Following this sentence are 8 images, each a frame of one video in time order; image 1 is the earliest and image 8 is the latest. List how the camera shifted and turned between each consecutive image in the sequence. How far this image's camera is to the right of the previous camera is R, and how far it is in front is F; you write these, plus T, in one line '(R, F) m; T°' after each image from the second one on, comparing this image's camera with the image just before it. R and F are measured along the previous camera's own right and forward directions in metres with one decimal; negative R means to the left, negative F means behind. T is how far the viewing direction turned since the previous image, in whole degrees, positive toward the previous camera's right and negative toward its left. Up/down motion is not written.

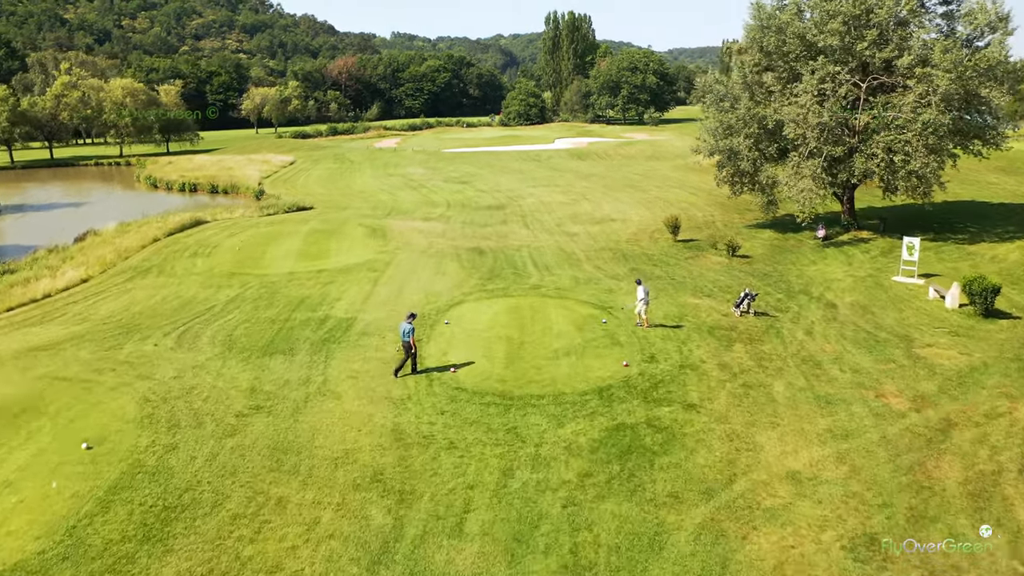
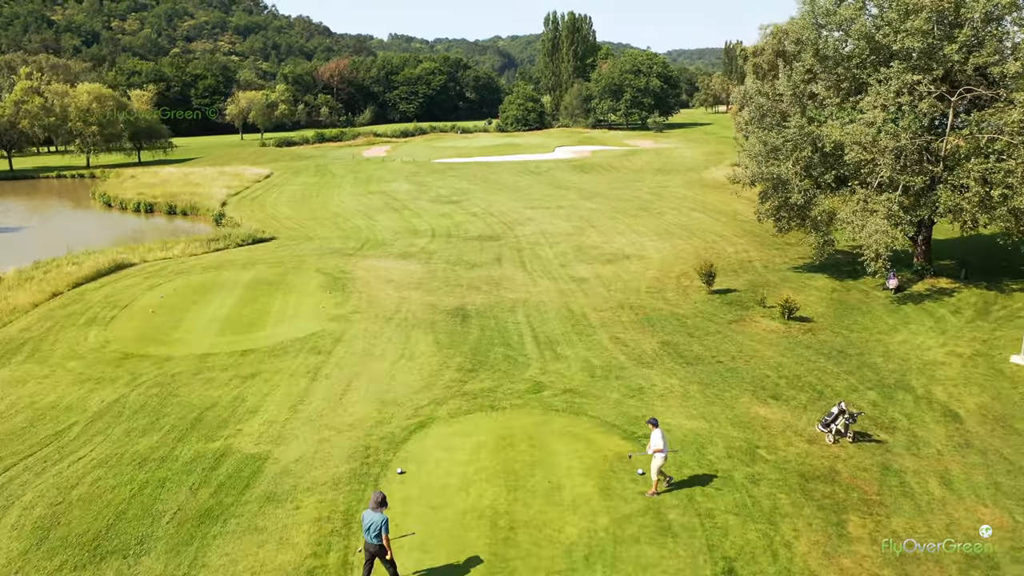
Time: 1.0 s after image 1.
(+0.1, +5.1) m; 0°
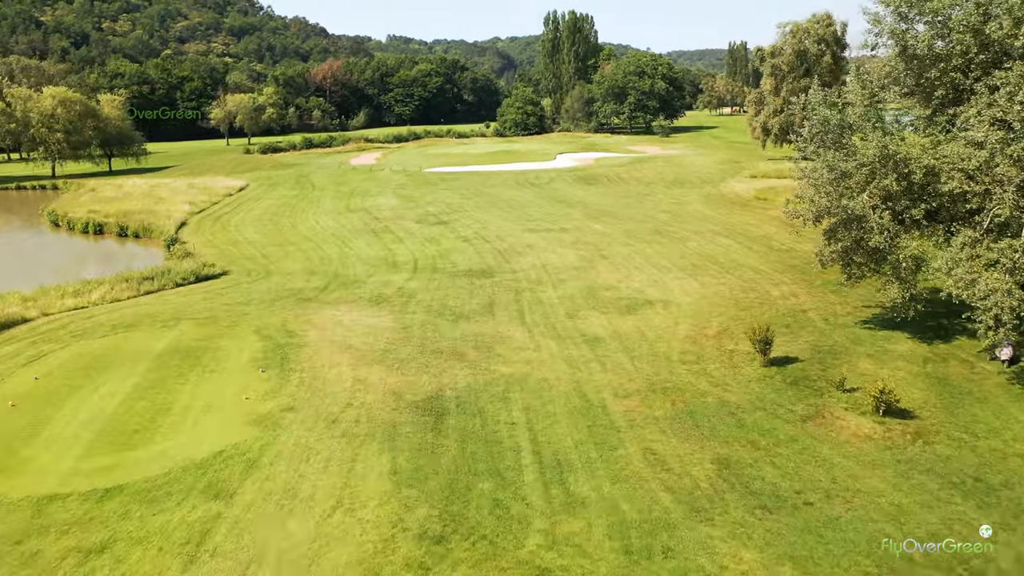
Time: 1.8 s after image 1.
(+0.1, +4.8) m; 0°
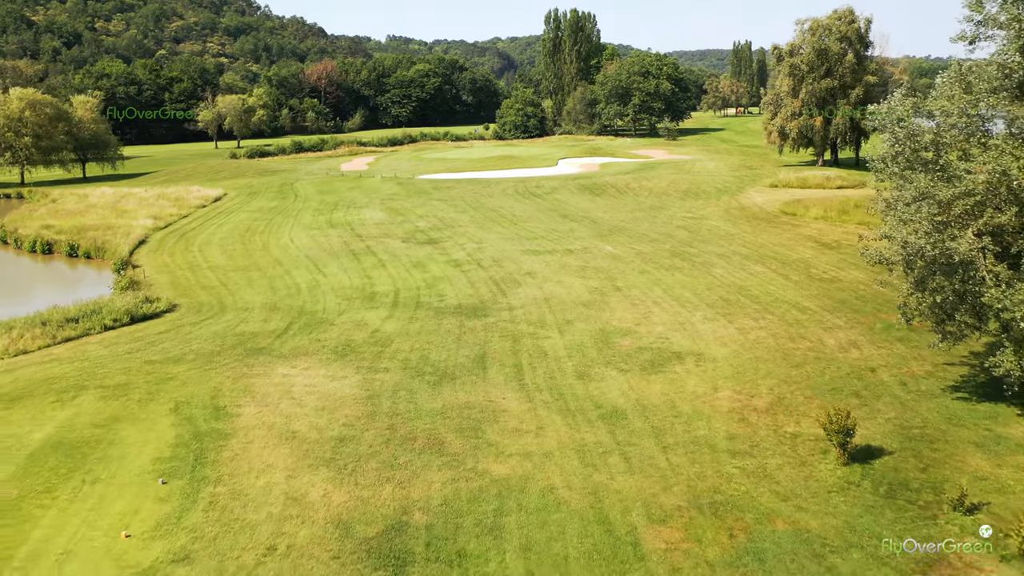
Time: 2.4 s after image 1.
(+0.1, +3.9) m; 0°
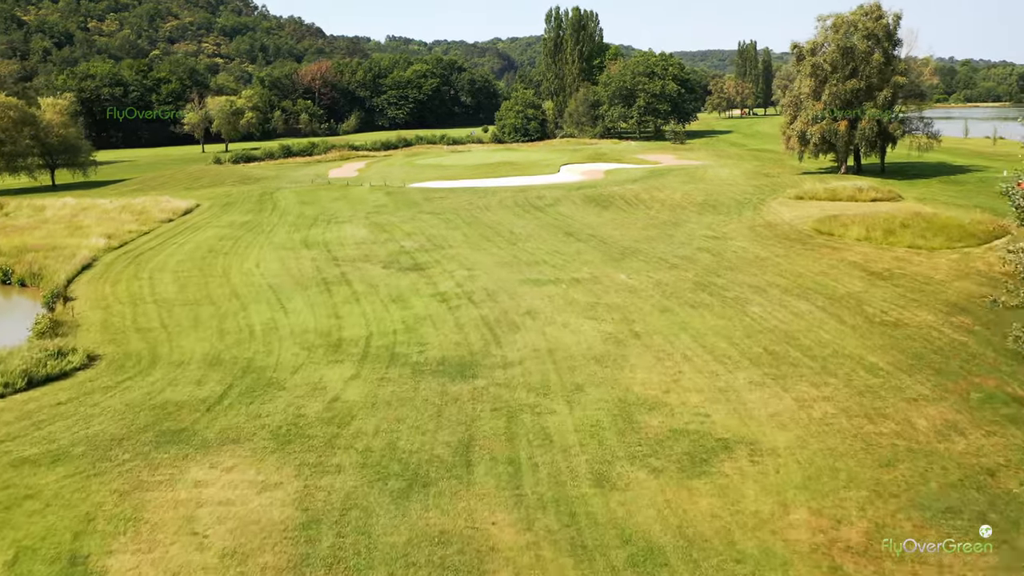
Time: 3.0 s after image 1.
(+0.1, +4.1) m; 0°
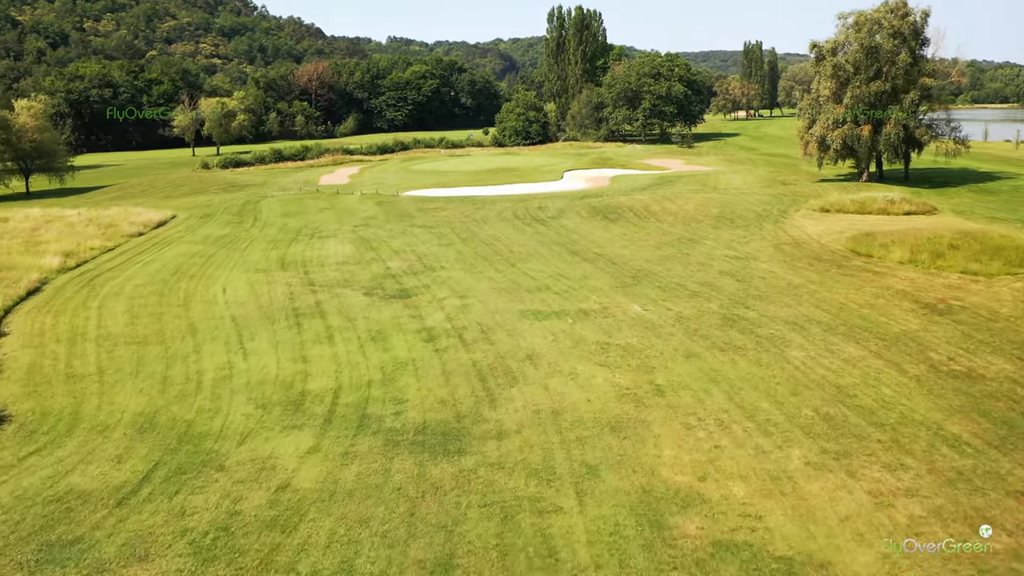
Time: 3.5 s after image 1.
(+0.1, +3.2) m; 0°
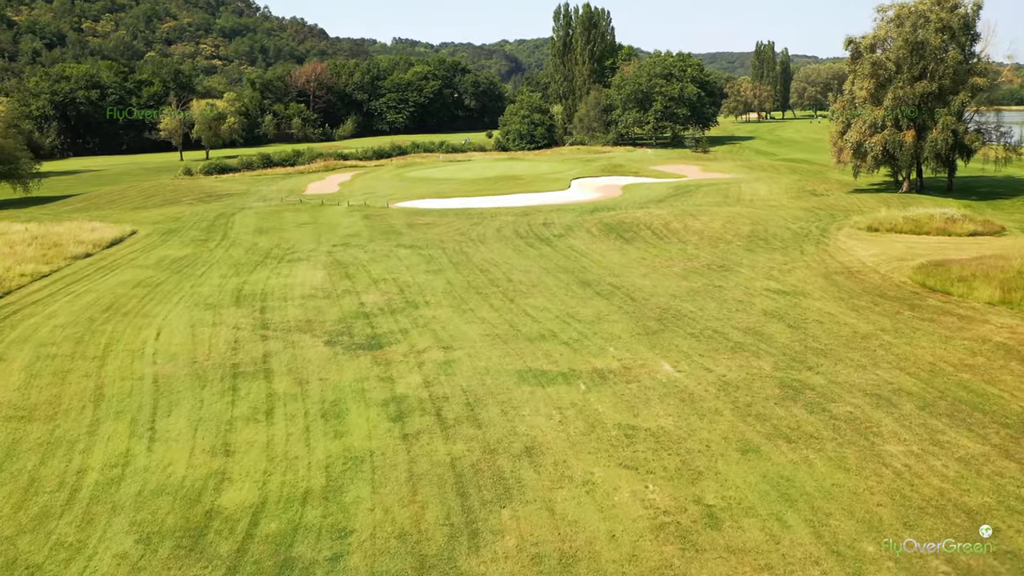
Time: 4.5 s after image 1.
(+0.2, +4.6) m; 0°
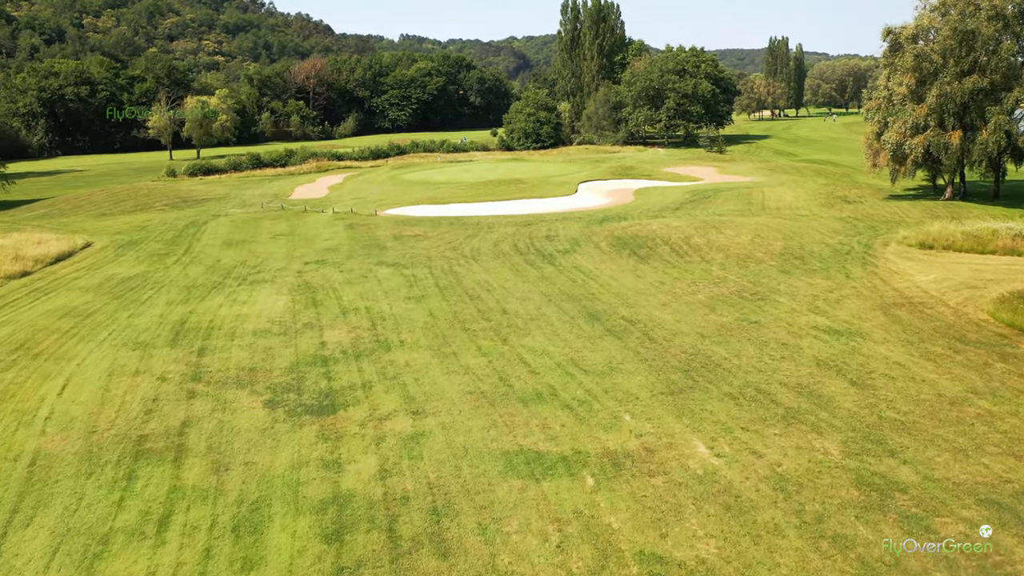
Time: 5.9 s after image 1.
(+0.4, +4.1) m; -1°
